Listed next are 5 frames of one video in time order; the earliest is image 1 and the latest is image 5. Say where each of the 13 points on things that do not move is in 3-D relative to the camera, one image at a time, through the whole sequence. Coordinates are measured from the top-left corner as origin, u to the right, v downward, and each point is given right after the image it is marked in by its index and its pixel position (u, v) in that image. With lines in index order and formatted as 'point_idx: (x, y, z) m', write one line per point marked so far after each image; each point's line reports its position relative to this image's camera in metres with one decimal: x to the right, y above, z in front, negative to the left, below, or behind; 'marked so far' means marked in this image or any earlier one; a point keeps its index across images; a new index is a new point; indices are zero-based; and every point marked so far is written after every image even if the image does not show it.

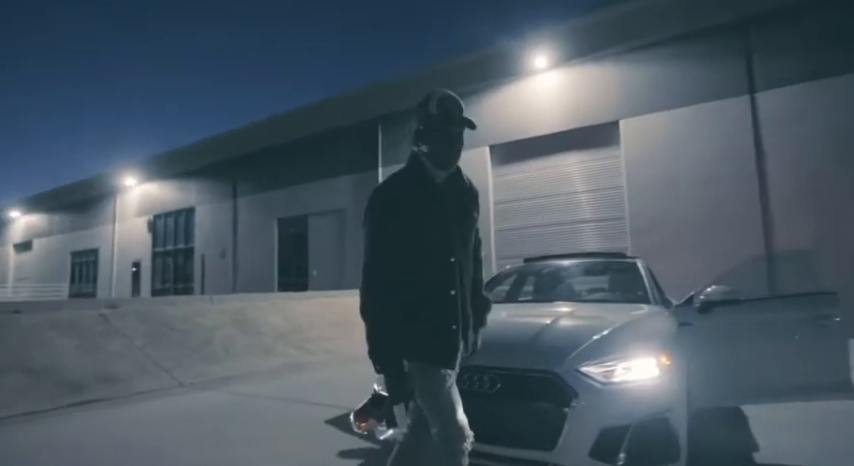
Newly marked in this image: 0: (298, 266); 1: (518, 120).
0: (-5.0, -1.3, +19.6) m
1: (+2.6, +3.2, +14.8) m
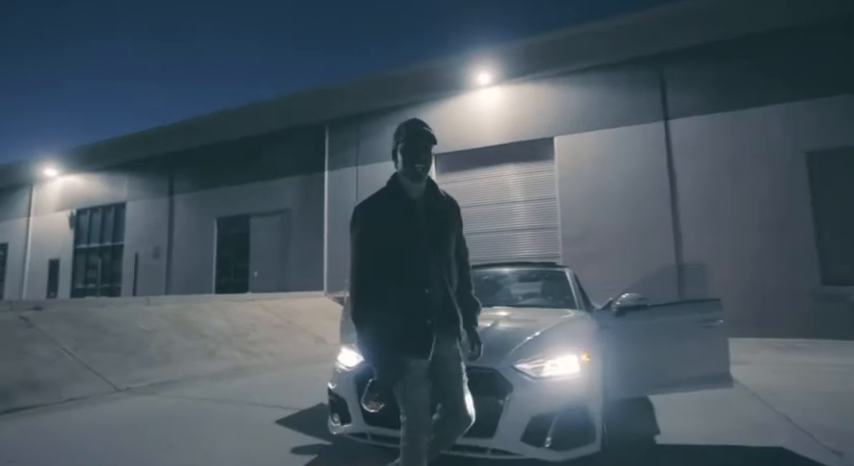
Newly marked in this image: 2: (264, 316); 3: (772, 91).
0: (-7.1, -1.3, +19.3) m
1: (+1.1, +3.0, +15.4) m
2: (-3.6, -1.9, +11.7) m
3: (+8.2, +3.3, +12.1) m
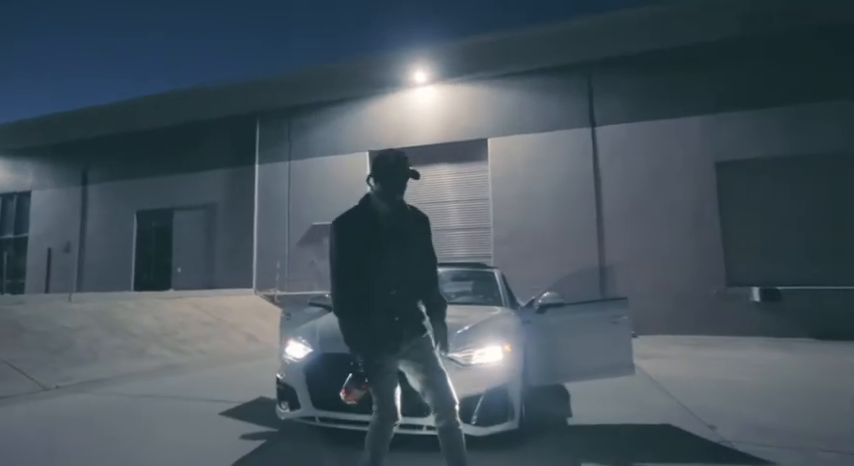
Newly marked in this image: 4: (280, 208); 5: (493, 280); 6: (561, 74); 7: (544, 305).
0: (-9.5, -1.1, +18.3) m
1: (-0.8, +3.1, +15.5) m
2: (-5.0, -1.8, +11.2) m
3: (+6.6, +3.2, +13.1) m
4: (-4.6, +0.8, +16.4) m
5: (+0.7, -0.5, +5.4) m
6: (+3.7, +4.3, +14.0) m
7: (+0.9, -0.6, +4.3) m
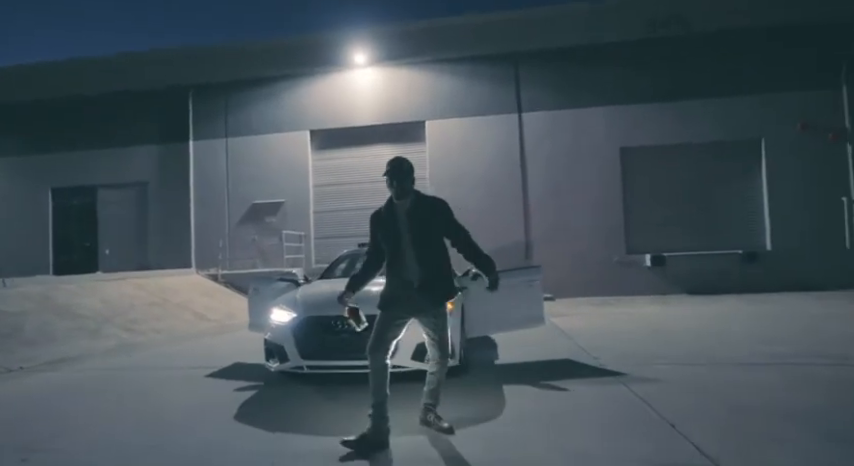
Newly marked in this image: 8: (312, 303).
0: (-11.7, -0.4, +17.9) m
1: (-2.8, +3.8, +16.0) m
2: (-6.3, -1.4, +11.5) m
3: (+4.9, +3.9, +14.7) m
4: (-6.6, +1.5, +16.5) m
5: (+0.1, -0.2, +6.4) m
6: (+1.8, +5.0, +15.1) m
7: (+0.5, -0.4, +5.4) m
8: (-1.0, -0.6, +4.5) m
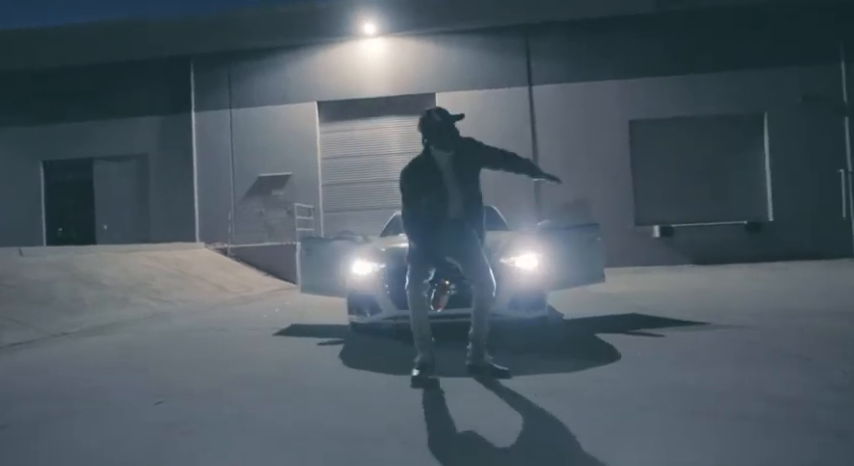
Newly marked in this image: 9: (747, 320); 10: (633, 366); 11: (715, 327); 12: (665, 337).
0: (-11.5, +0.5, +17.5) m
1: (-2.5, +4.6, +15.8) m
2: (-5.8, -0.7, +11.3) m
3: (+5.2, +4.7, +14.8) m
4: (-6.4, +2.3, +16.2) m
5: (+0.8, +0.2, +6.5) m
6: (+2.1, +5.8, +15.0) m
7: (+1.2, 0.0, +5.5) m
8: (-0.3, -0.2, +4.6) m
9: (+3.0, -0.8, +5.0) m
10: (+1.3, -0.9, +3.5) m
11: (+2.5, -0.8, +4.6) m
12: (+1.9, -0.9, +4.3) m
